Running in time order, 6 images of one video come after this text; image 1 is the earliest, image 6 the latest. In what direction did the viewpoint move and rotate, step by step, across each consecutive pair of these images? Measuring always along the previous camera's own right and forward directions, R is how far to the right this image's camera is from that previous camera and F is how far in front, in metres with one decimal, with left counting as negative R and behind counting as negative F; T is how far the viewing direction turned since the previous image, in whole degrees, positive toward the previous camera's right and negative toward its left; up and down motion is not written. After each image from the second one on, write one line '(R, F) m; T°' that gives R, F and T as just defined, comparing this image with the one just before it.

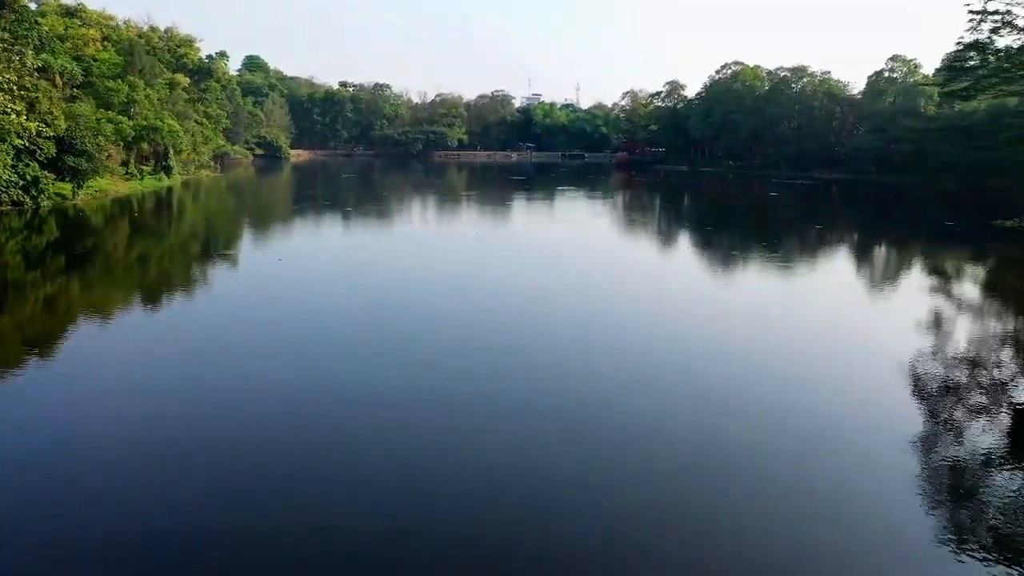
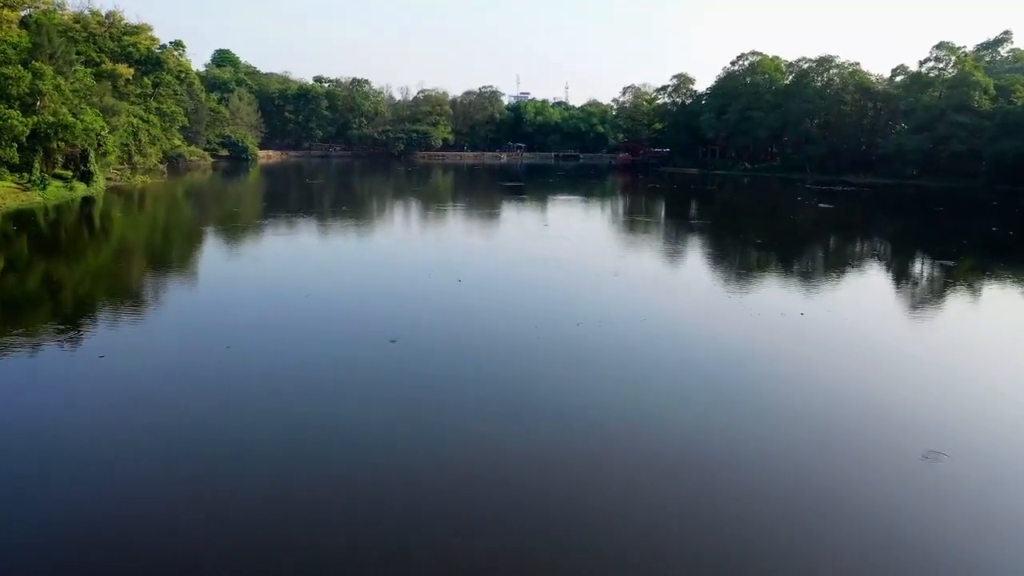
(-0.1, +3.1) m; +1°
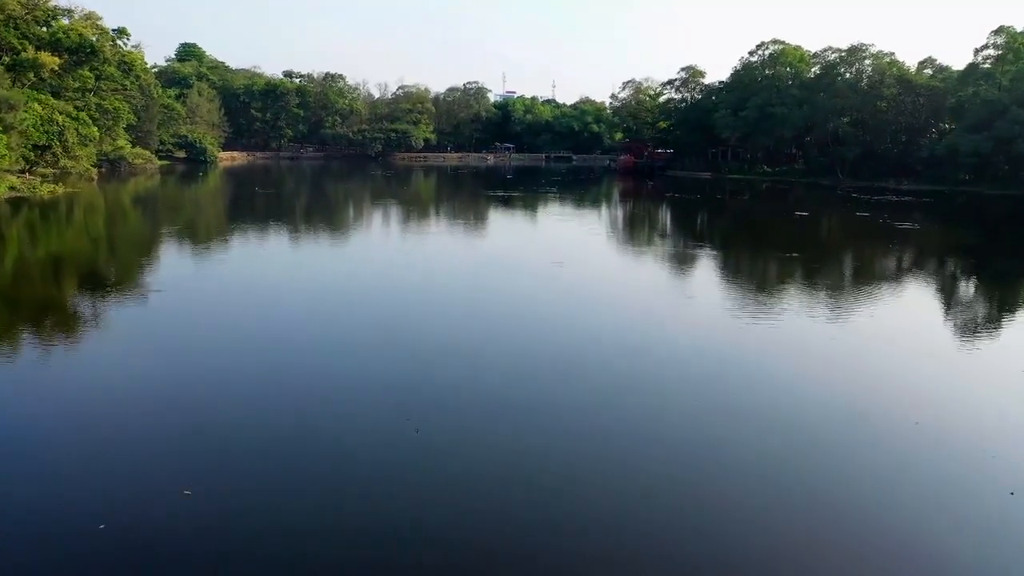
(0.0, +3.1) m; +1°
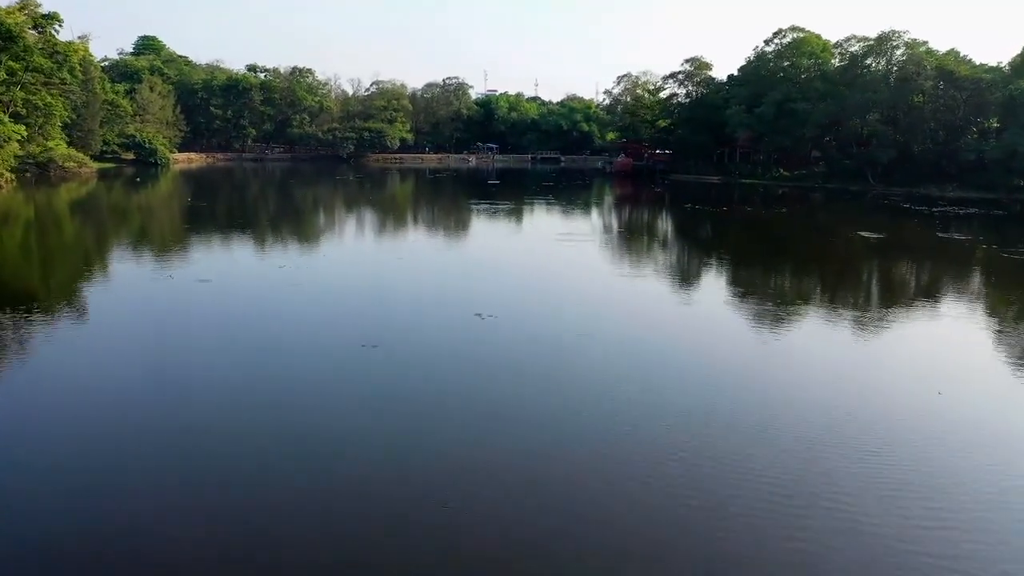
(-0.1, +2.6) m; +1°
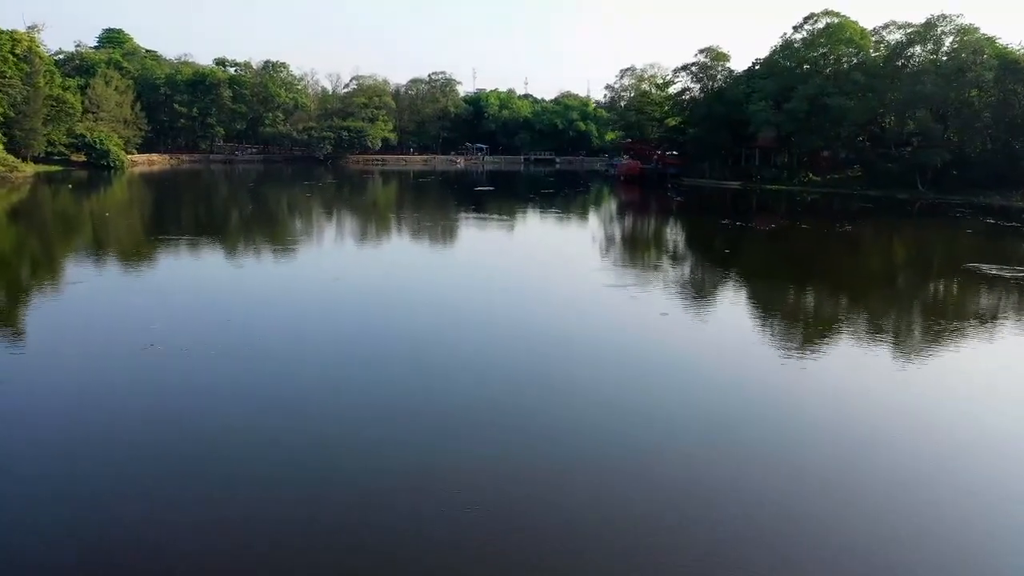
(-0.1, +2.5) m; +1°
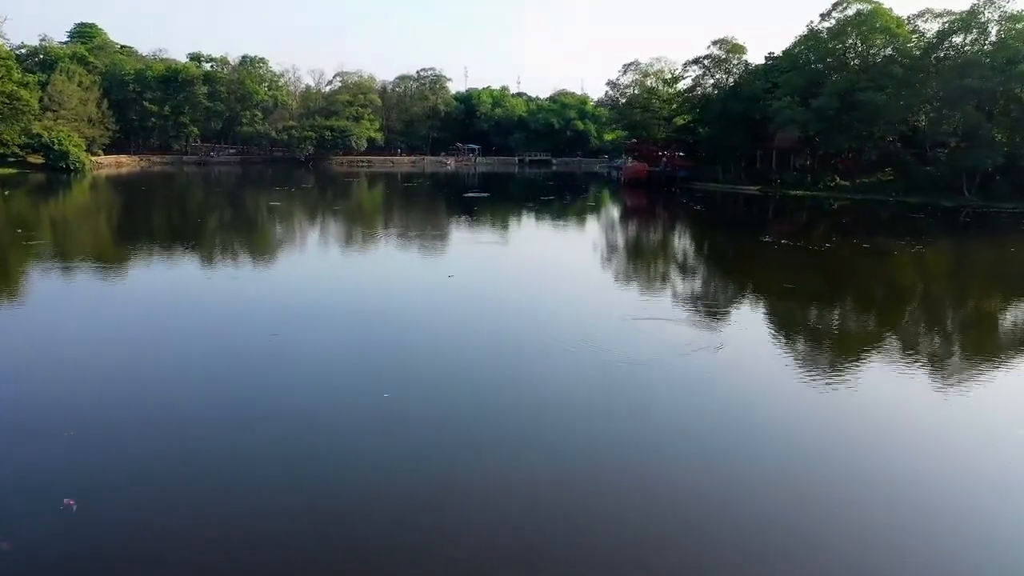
(0.0, +1.8) m; +1°
